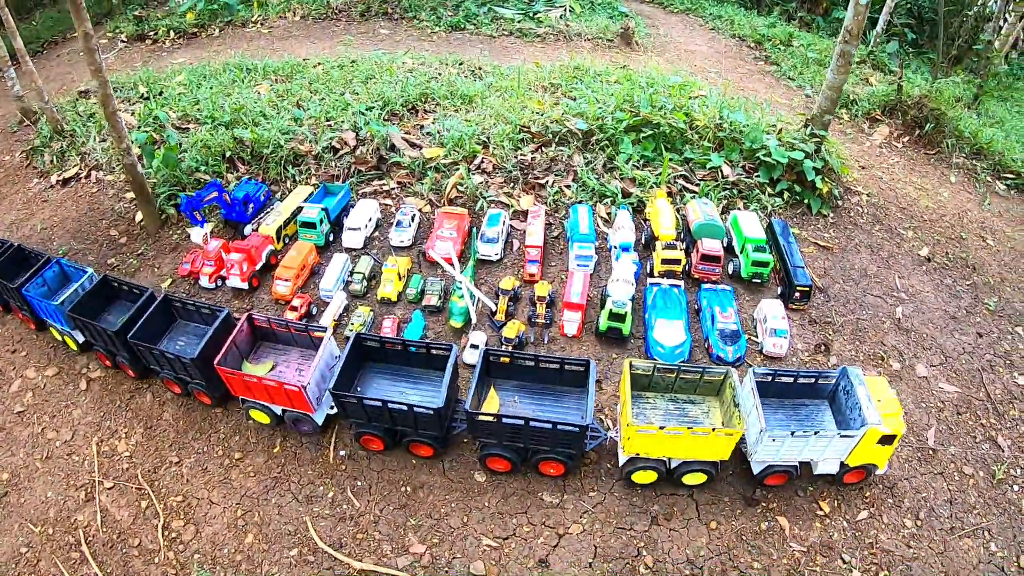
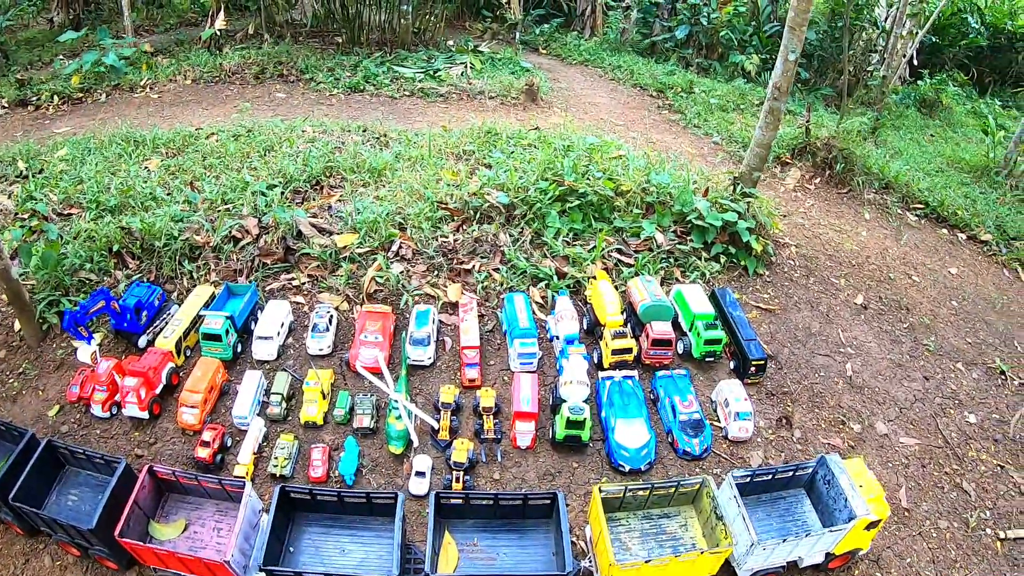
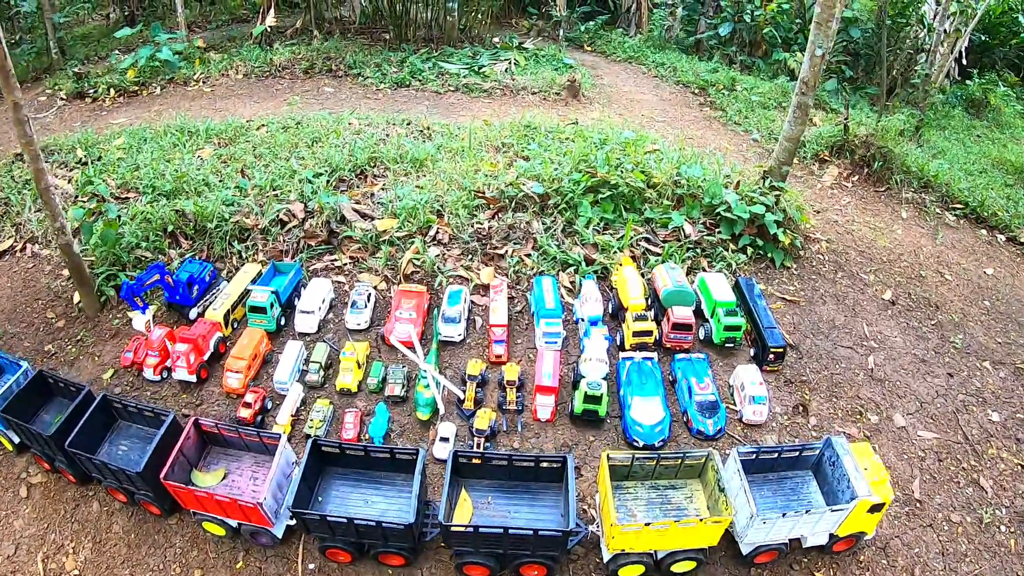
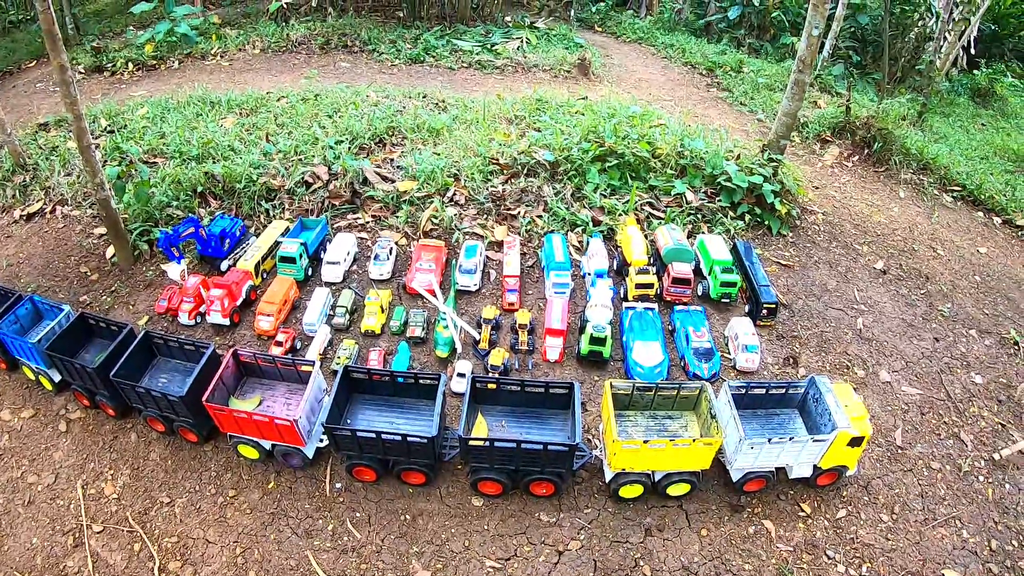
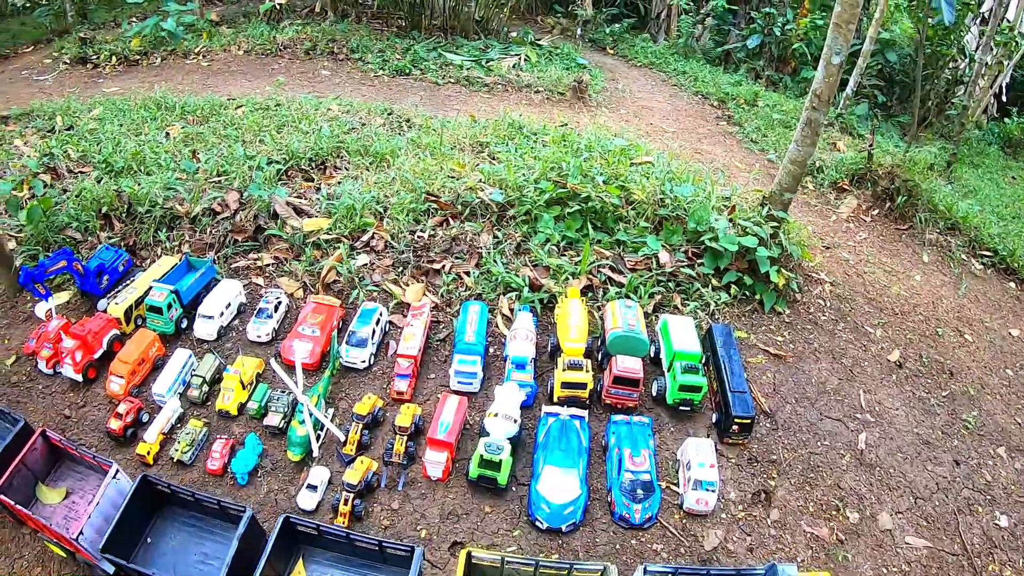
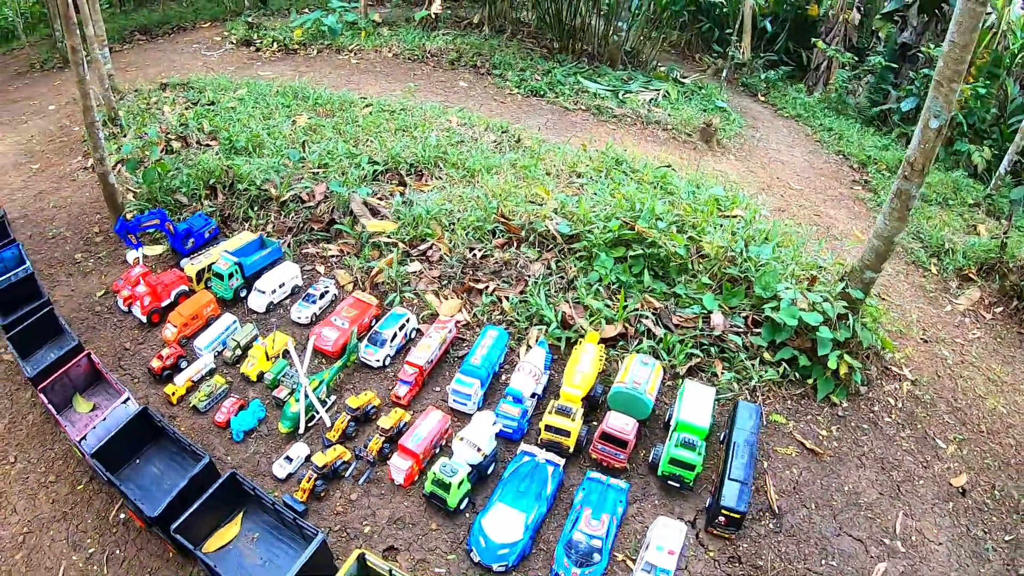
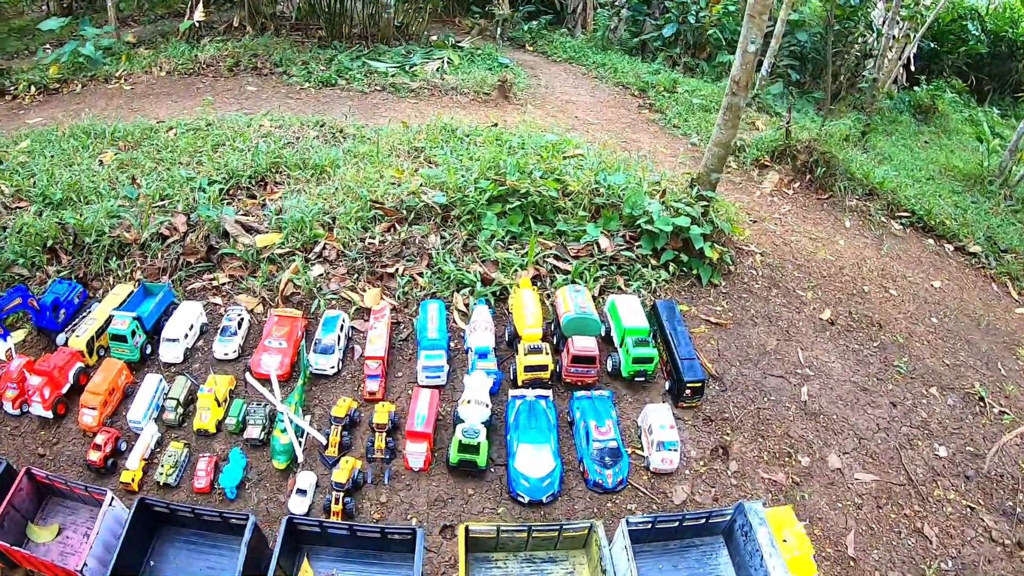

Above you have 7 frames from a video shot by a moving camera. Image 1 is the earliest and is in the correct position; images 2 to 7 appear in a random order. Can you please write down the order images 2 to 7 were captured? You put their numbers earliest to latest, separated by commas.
4, 3, 2, 7, 5, 6
